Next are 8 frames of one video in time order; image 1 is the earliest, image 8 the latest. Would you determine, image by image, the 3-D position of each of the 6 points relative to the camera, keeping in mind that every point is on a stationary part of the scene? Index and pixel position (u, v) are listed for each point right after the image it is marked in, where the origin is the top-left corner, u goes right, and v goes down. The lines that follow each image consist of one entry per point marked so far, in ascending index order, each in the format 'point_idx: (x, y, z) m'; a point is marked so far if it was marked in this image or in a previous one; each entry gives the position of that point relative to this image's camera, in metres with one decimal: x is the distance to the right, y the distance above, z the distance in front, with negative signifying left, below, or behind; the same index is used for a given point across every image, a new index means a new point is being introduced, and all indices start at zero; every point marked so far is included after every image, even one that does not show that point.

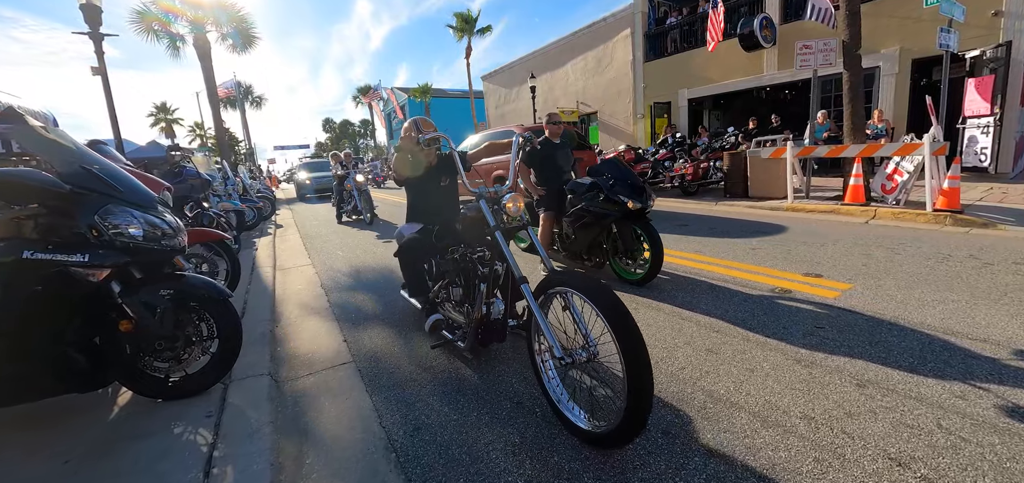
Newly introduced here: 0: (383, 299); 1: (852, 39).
0: (-1.2, -0.6, +4.4) m
1: (+6.3, +3.7, +8.4) m
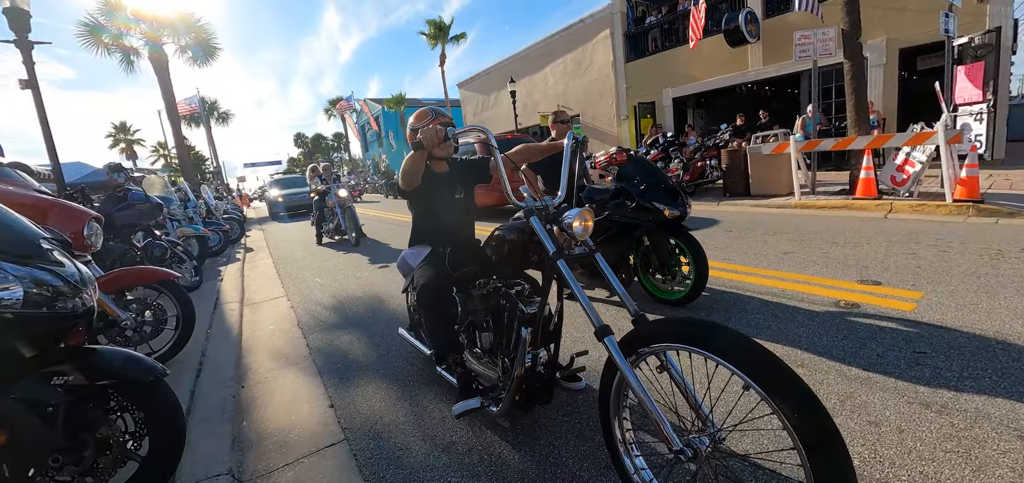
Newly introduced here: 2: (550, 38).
0: (-1.0, -0.9, +3.7) m
1: (+6.1, +3.8, +8.1) m
2: (+1.6, +8.3, +18.4) m
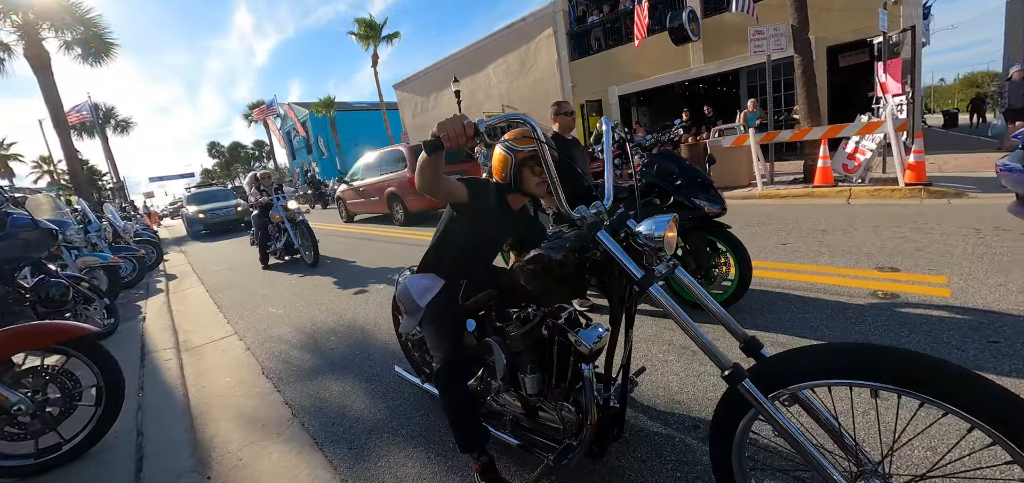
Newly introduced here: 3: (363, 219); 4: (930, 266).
0: (-0.8, -1.0, +3.0) m
1: (+5.3, +4.0, +8.3) m
2: (-0.8, +8.1, +17.9) m
3: (-5.0, +0.8, +14.5) m
4: (+3.6, -0.2, +4.0) m
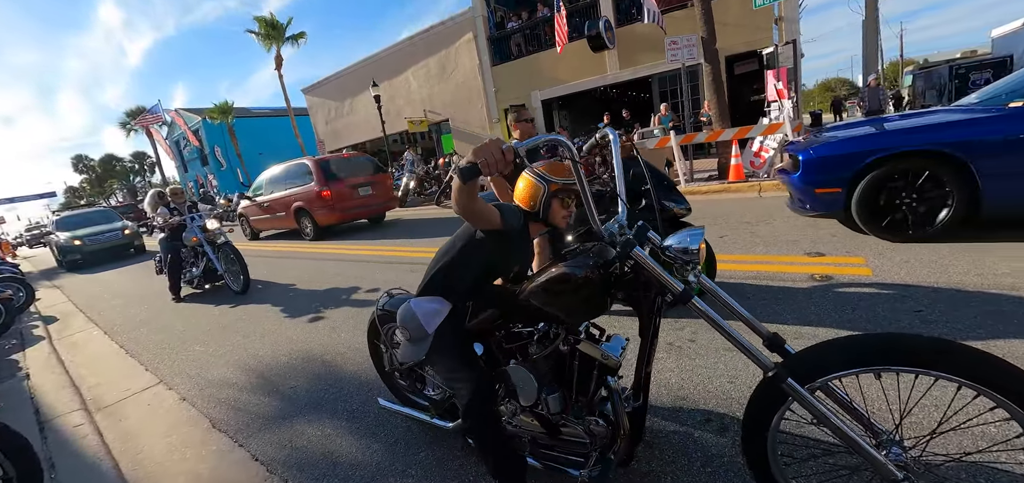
0: (-0.8, -1.1, +2.7) m
1: (+3.9, +4.1, +9.0) m
2: (-4.0, +7.8, +17.4) m
3: (-7.1, +0.2, +13.3) m
4: (+3.3, 0.0, +4.5) m
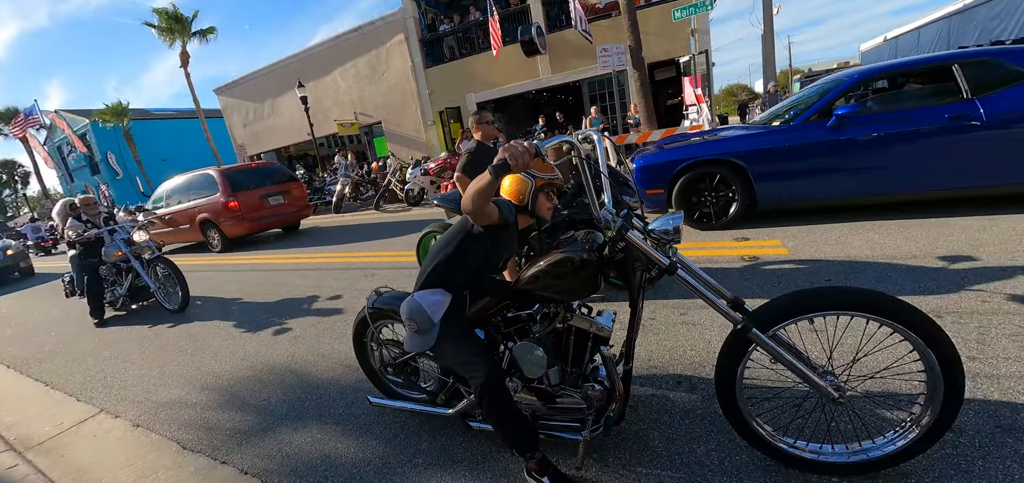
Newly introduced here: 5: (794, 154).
0: (-0.9, -1.1, +2.7) m
1: (+2.6, +4.3, +9.7) m
2: (-6.6, +7.5, +16.9) m
3: (-8.7, -0.1, +12.3) m
4: (+2.9, +0.1, +5.1) m
5: (+3.0, +0.9, +4.8) m
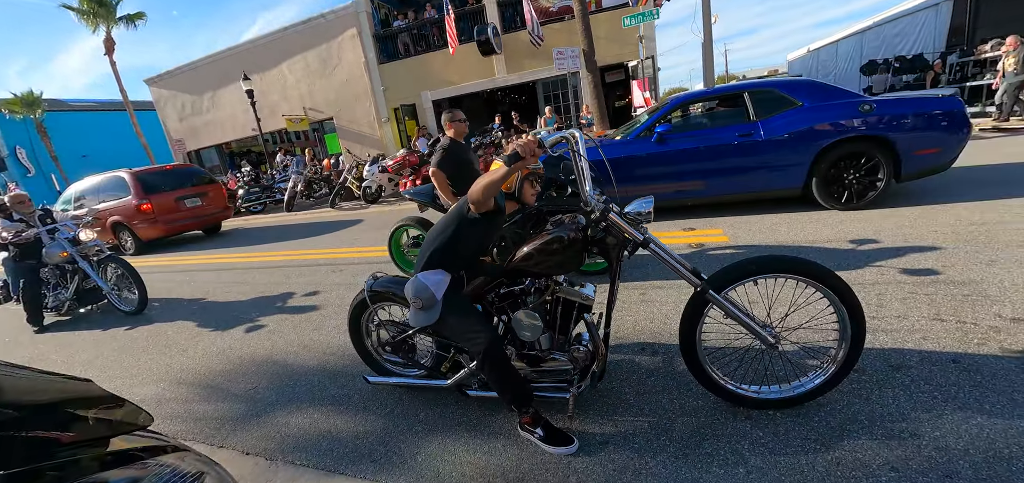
0: (-1.0, -1.0, +2.9) m
1: (+1.7, +4.4, +10.2) m
2: (-8.2, +7.6, +16.3) m
3: (-9.8, -0.1, +11.6) m
4: (+2.5, +0.2, +5.7) m
5: (+2.6, +1.1, +5.4) m
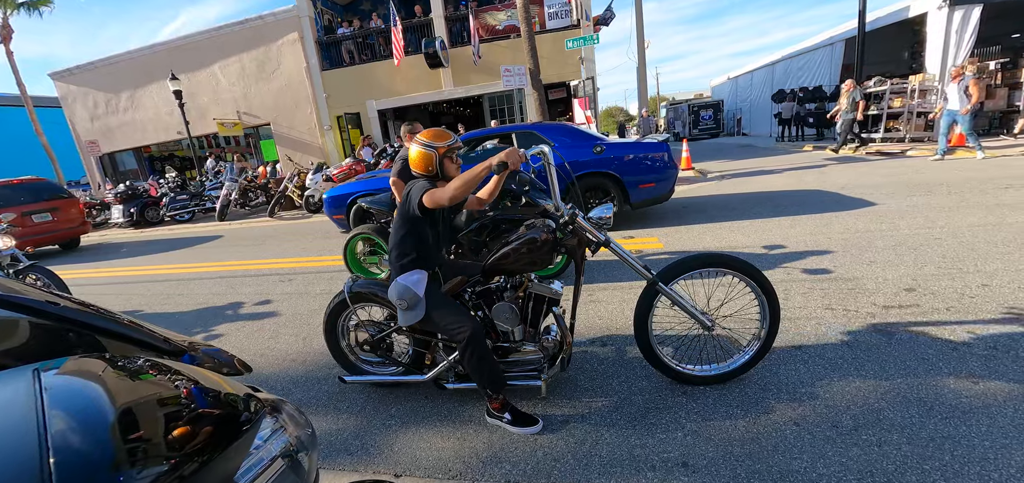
0: (-1.2, -1.1, +3.0) m
1: (+0.5, +4.2, +10.8) m
2: (-10.2, +7.2, +15.6) m
3: (-11.1, -0.4, +10.5) m
4: (+1.8, +0.1, +6.3) m
5: (+2.0, +1.0, +6.0) m
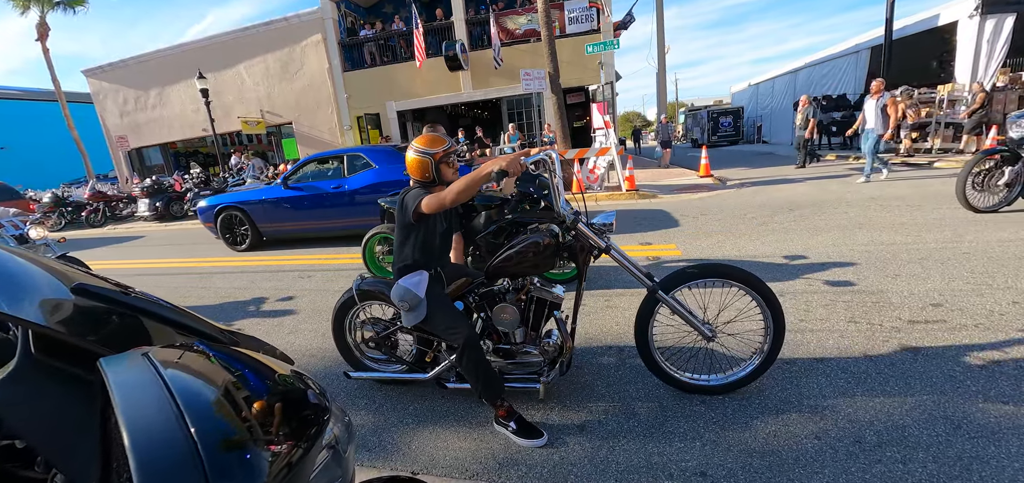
0: (-1.1, -1.1, +3.1) m
1: (+1.0, +4.1, +10.8) m
2: (-9.5, +7.3, +16.0) m
3: (-10.7, -0.2, +10.8) m
4: (+2.1, 0.0, +6.2) m
5: (+2.3, +0.9, +6.0) m
